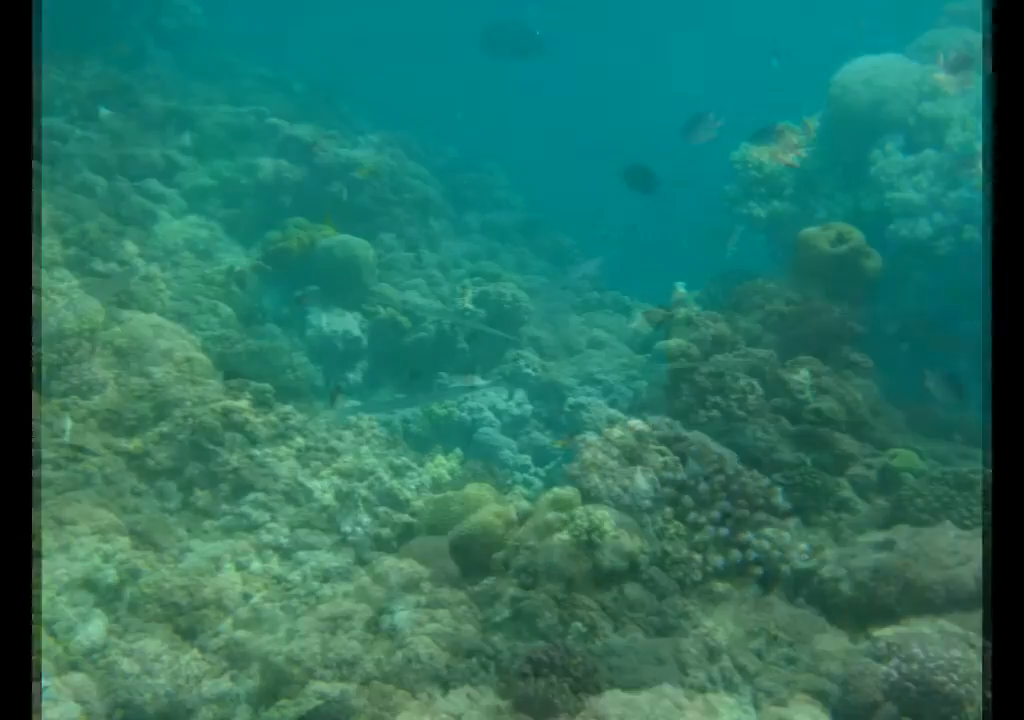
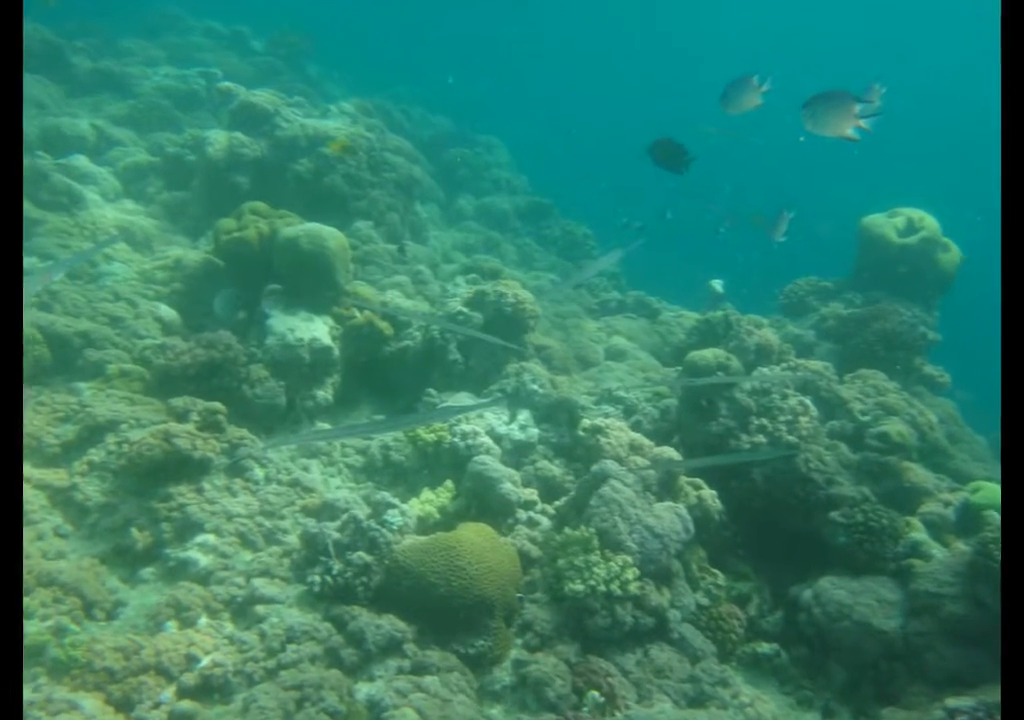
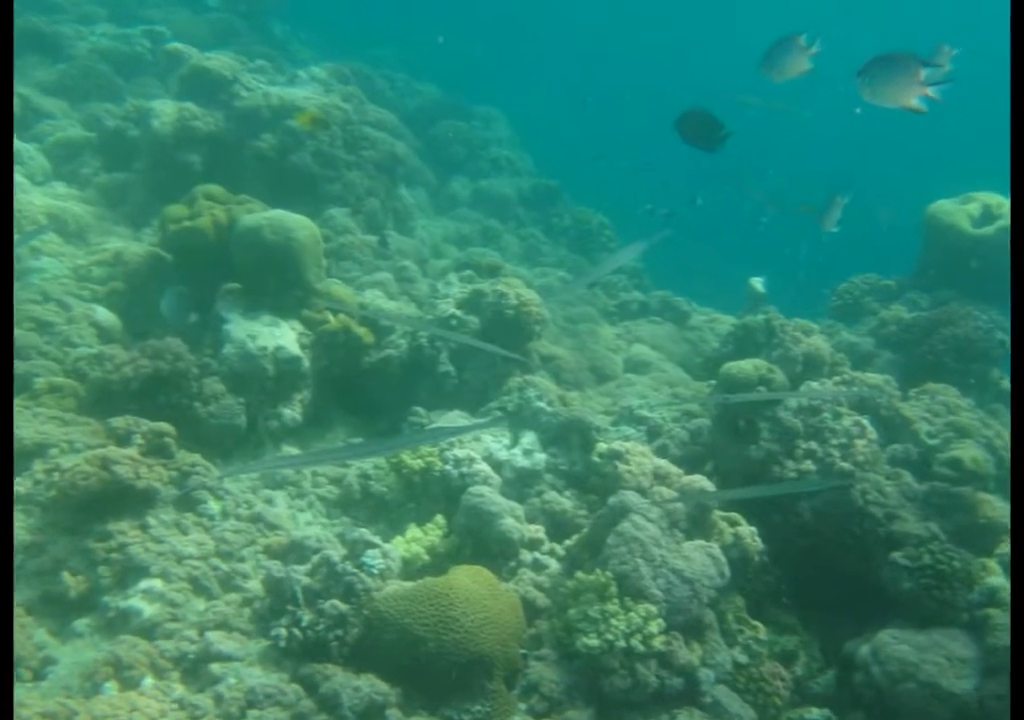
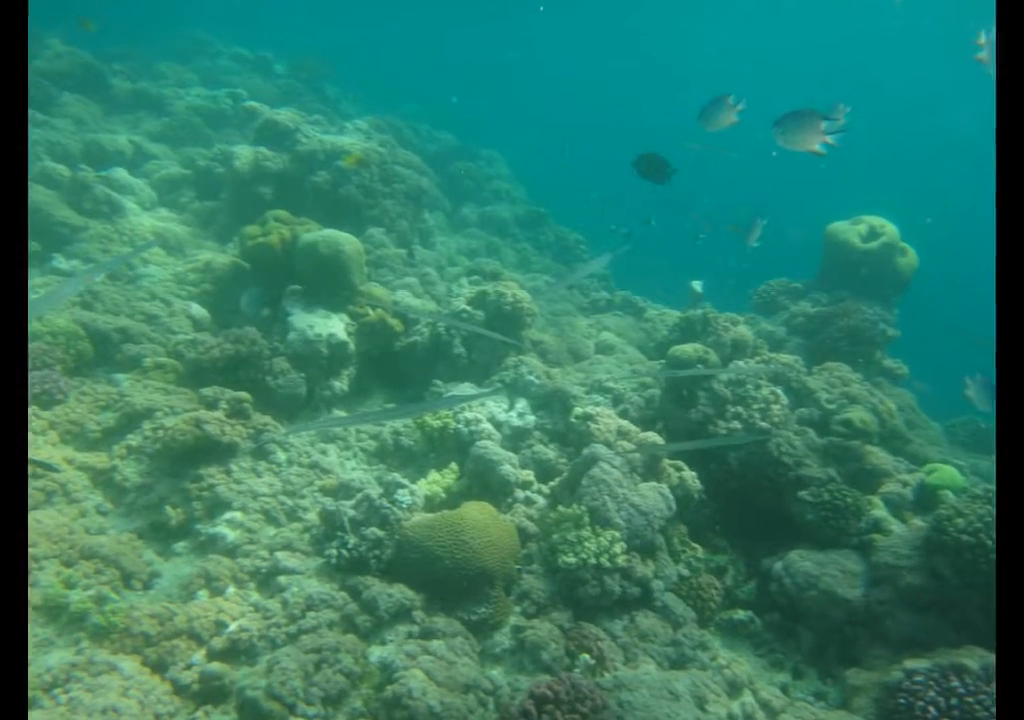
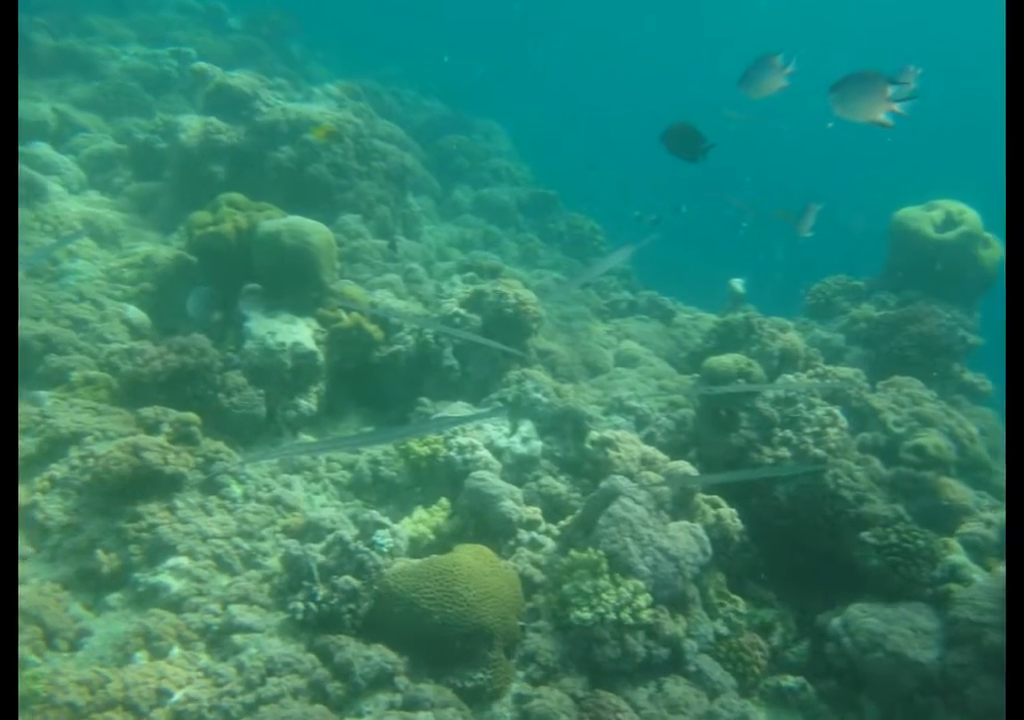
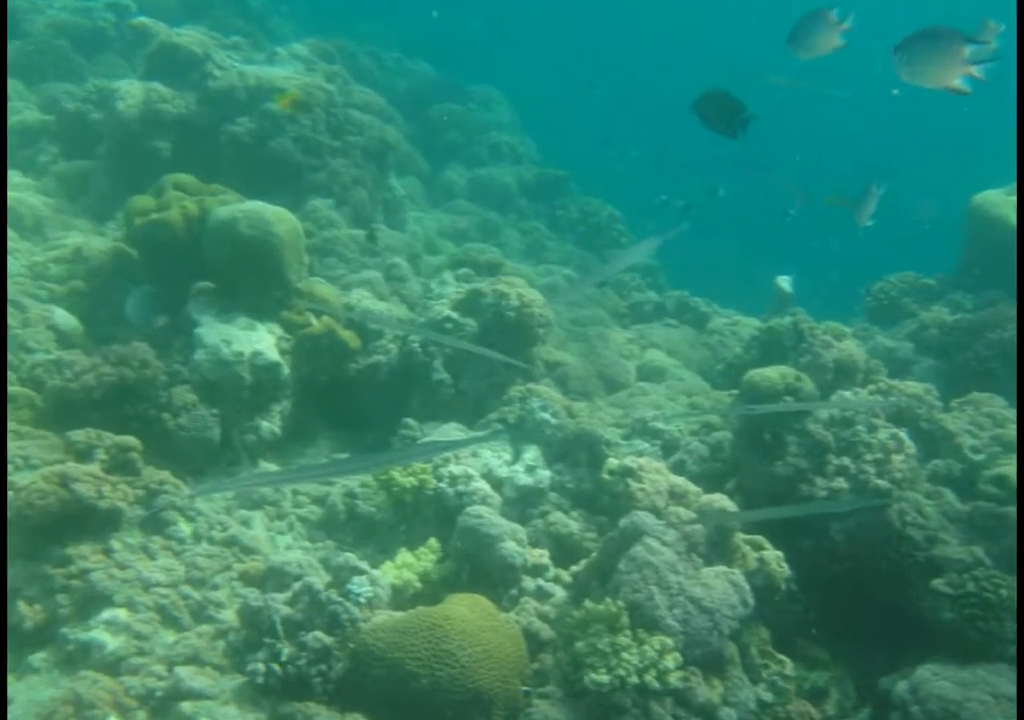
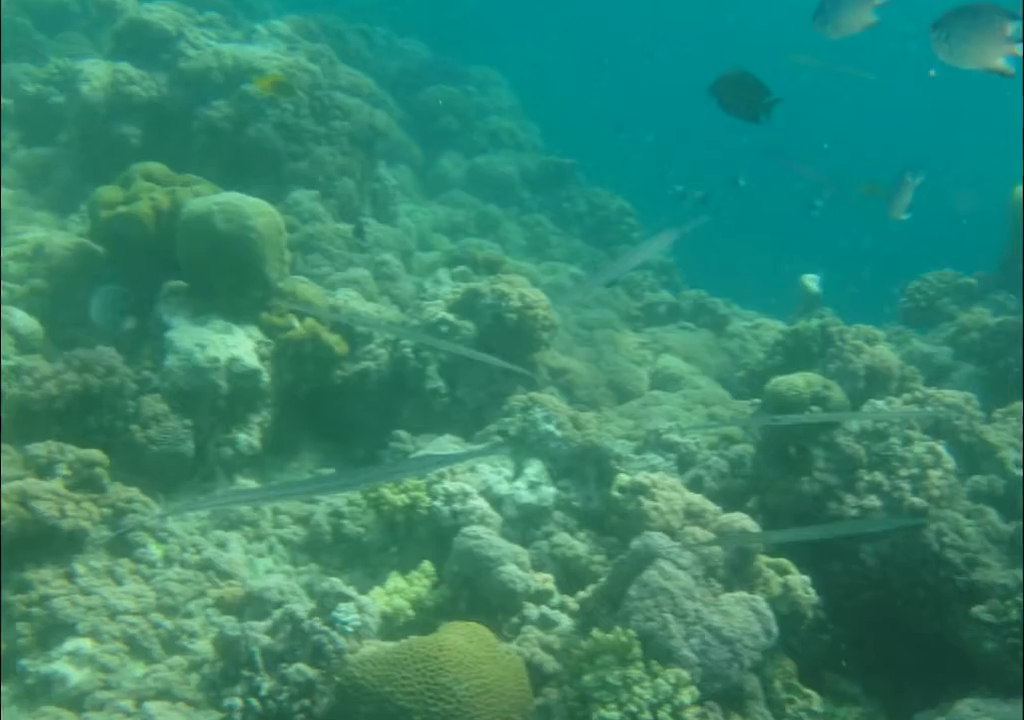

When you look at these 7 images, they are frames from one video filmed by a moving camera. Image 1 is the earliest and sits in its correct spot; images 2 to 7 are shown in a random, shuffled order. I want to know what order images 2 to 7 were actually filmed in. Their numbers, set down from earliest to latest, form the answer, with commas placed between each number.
4, 2, 5, 3, 6, 7
